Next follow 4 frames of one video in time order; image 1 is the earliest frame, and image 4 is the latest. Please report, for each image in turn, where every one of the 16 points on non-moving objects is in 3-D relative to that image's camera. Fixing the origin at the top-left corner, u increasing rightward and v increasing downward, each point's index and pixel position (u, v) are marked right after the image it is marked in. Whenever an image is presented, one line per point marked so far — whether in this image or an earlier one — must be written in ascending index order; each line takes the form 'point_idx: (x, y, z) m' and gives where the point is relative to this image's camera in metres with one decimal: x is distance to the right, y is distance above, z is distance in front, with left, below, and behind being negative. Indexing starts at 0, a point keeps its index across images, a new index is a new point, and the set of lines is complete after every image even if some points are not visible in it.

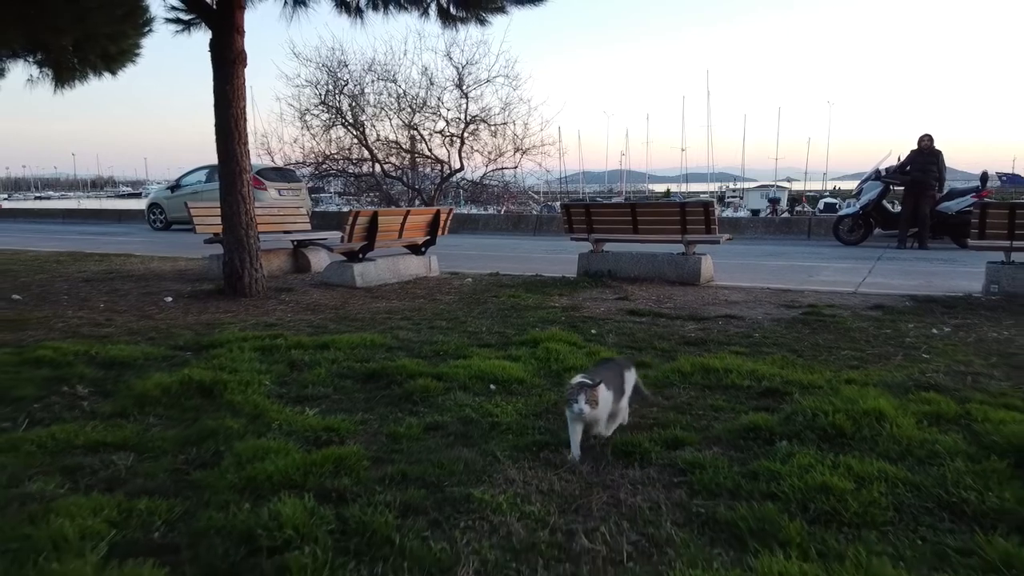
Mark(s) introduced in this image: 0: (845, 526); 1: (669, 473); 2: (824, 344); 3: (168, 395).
0: (+1.1, -0.8, +2.6) m
1: (+0.6, -0.8, +3.2) m
2: (+2.4, -0.4, +6.1) m
3: (-1.9, -0.6, +4.3) m
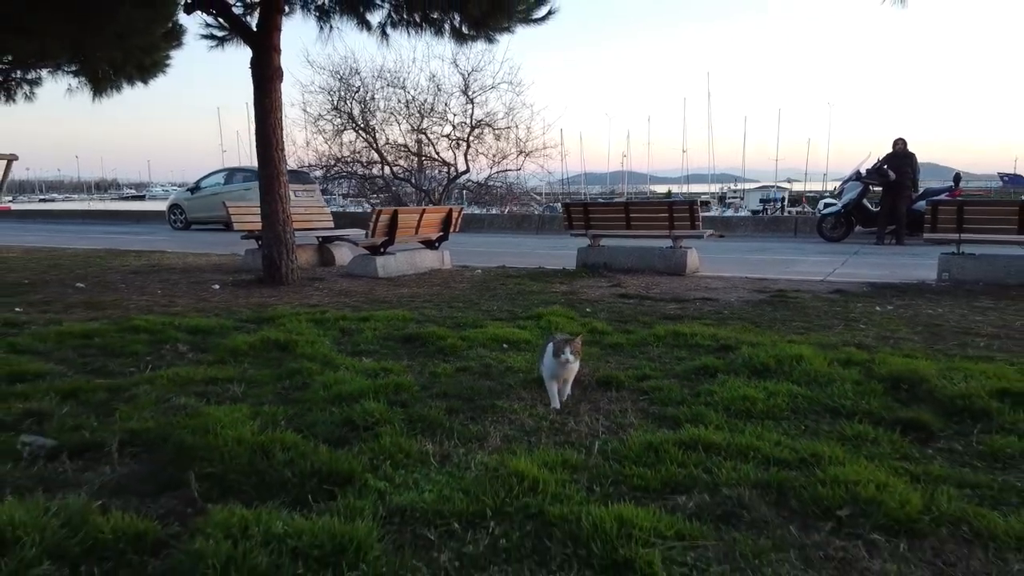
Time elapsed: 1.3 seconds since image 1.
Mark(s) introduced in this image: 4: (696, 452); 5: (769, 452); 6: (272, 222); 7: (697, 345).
0: (+1.2, -0.6, +3.8) m
1: (+0.7, -0.6, +4.4) m
2: (+2.5, -0.3, +7.2) m
3: (-1.8, -0.4, +5.5) m
4: (+0.8, -0.7, +3.3) m
5: (+1.1, -0.7, +3.2) m
6: (-3.2, +0.9, +10.3) m
7: (+1.4, -0.4, +5.7) m
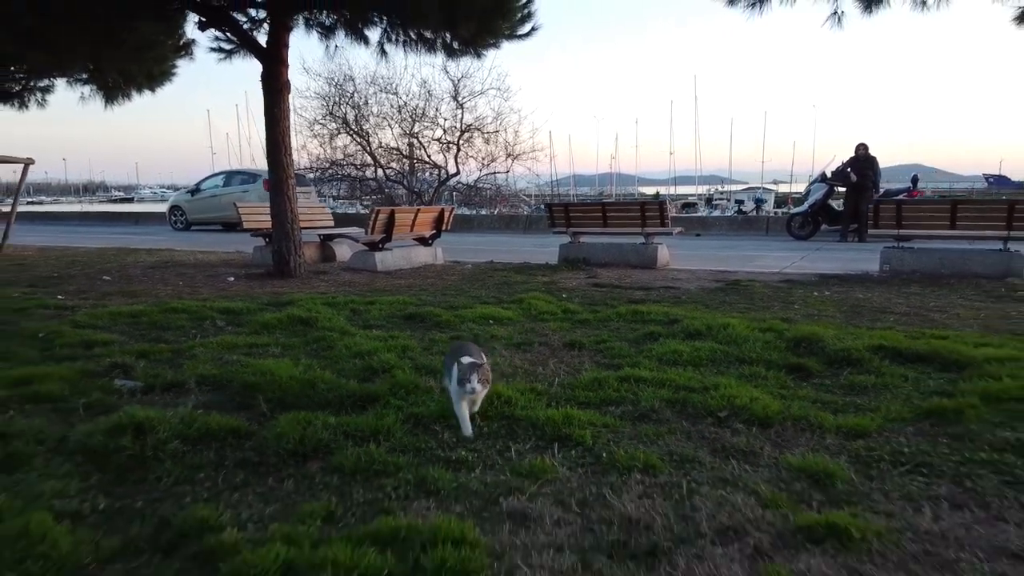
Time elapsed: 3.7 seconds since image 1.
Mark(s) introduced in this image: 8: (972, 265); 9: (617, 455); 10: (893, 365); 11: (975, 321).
0: (+1.1, -0.5, +5.0) m
1: (+0.6, -0.5, +5.5) m
2: (+2.3, -0.1, +8.4) m
3: (-2.0, -0.3, +6.6) m
4: (+0.7, -0.5, +4.4) m
5: (+1.0, -0.5, +4.4) m
6: (-3.4, +1.0, +11.4) m
7: (+1.2, -0.3, +6.9) m
8: (+6.4, +0.3, +10.9) m
9: (+0.4, -0.7, +3.2) m
10: (+2.4, -0.5, +5.0) m
11: (+4.3, -0.3, +7.1) m
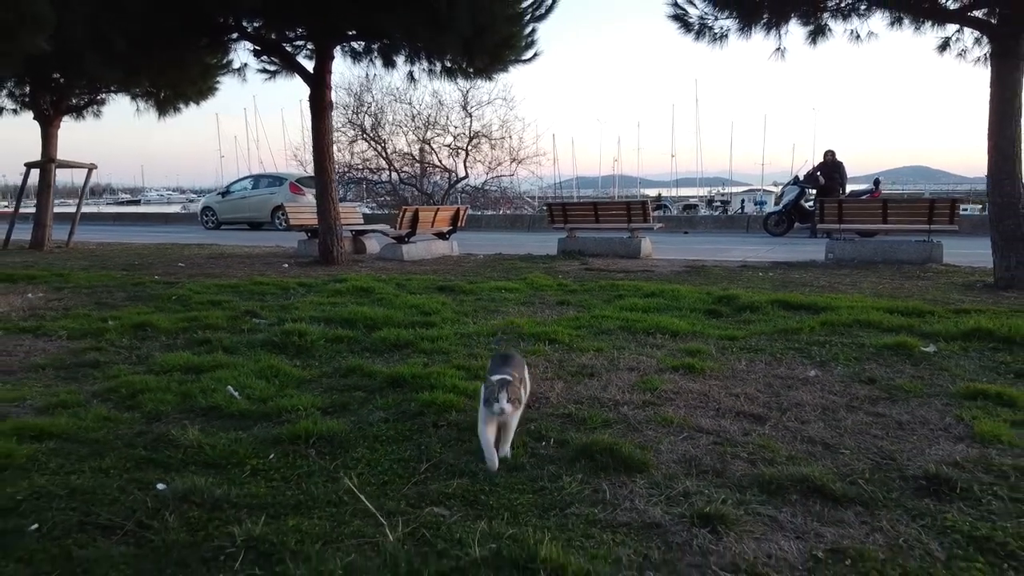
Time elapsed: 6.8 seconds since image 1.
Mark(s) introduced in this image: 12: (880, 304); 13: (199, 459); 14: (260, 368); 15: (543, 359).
0: (+1.1, -0.2, +7.3) m
1: (+0.7, -0.2, +7.8) m
2: (+2.4, +0.1, +10.7) m
3: (-1.9, 0.0, +9.0) m
4: (+0.7, -0.3, +6.7) m
5: (+1.0, -0.2, +6.7) m
6: (-3.3, +1.2, +13.8) m
7: (+1.3, 0.0, +9.2) m
8: (+6.5, +0.6, +13.2) m
9: (+0.5, -0.4, +5.5) m
10: (+2.5, -0.2, +7.3) m
11: (+4.4, 0.0, +9.4) m
12: (+3.7, -0.2, +7.7) m
13: (-1.3, -0.7, +3.3) m
14: (-1.6, -0.5, +4.8) m
15: (+0.2, -0.5, +5.1) m
